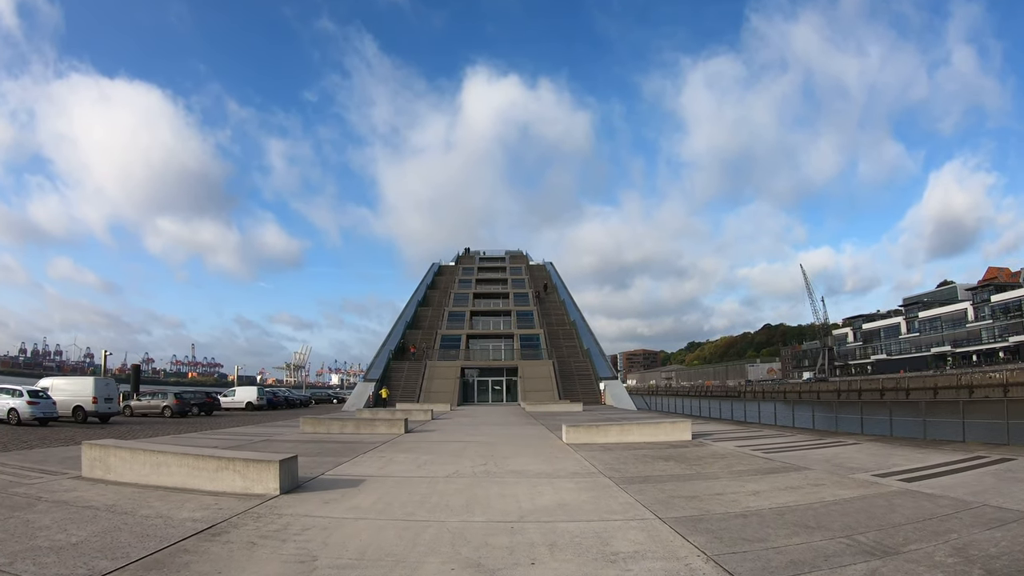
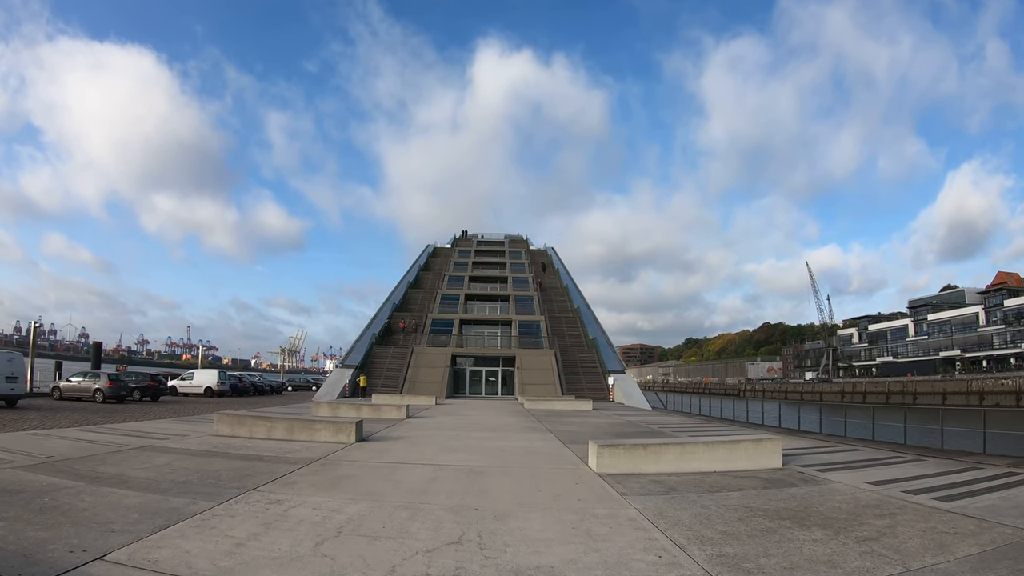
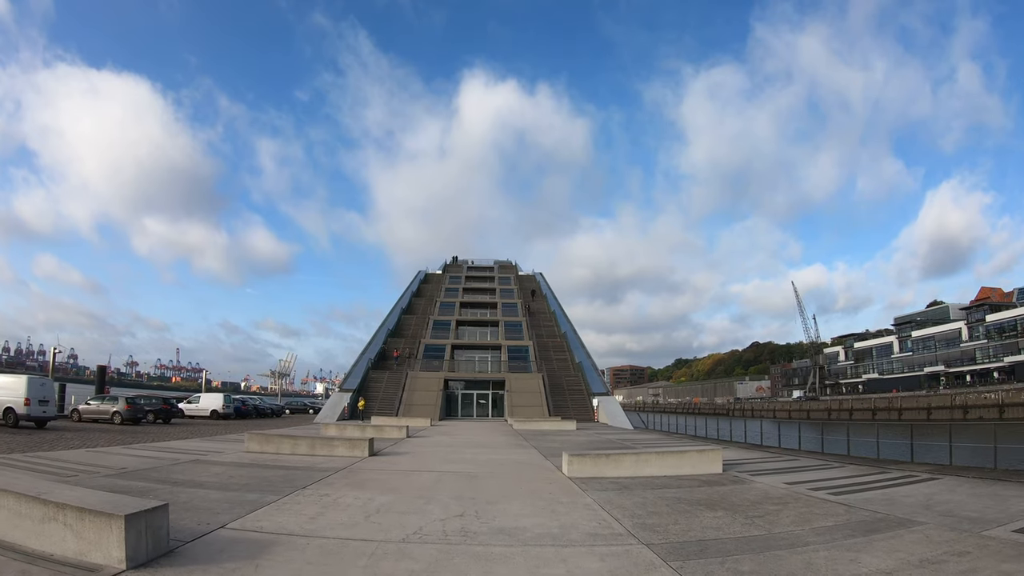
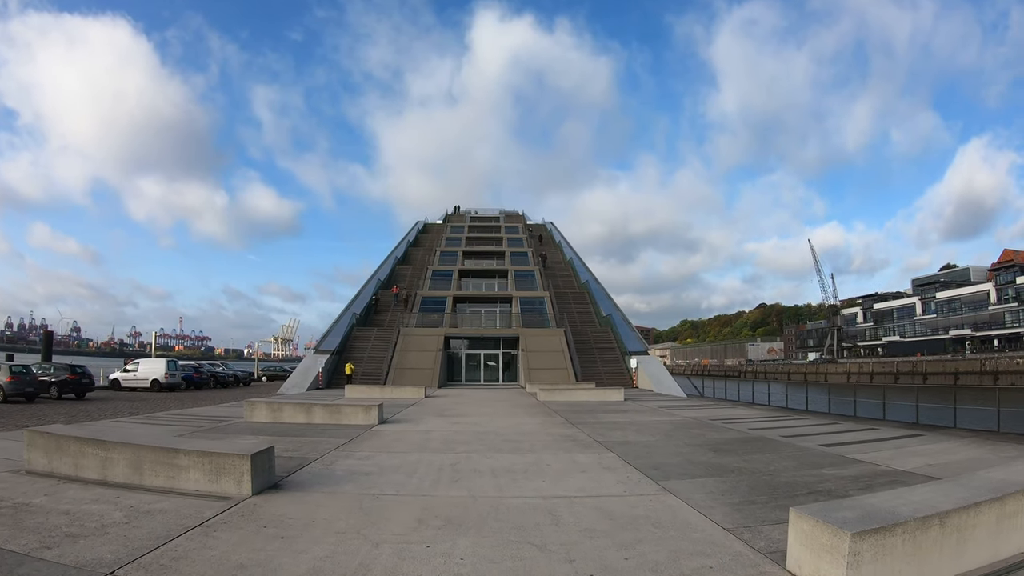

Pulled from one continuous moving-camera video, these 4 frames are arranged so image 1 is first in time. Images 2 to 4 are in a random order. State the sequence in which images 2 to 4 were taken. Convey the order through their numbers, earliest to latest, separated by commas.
3, 2, 4
